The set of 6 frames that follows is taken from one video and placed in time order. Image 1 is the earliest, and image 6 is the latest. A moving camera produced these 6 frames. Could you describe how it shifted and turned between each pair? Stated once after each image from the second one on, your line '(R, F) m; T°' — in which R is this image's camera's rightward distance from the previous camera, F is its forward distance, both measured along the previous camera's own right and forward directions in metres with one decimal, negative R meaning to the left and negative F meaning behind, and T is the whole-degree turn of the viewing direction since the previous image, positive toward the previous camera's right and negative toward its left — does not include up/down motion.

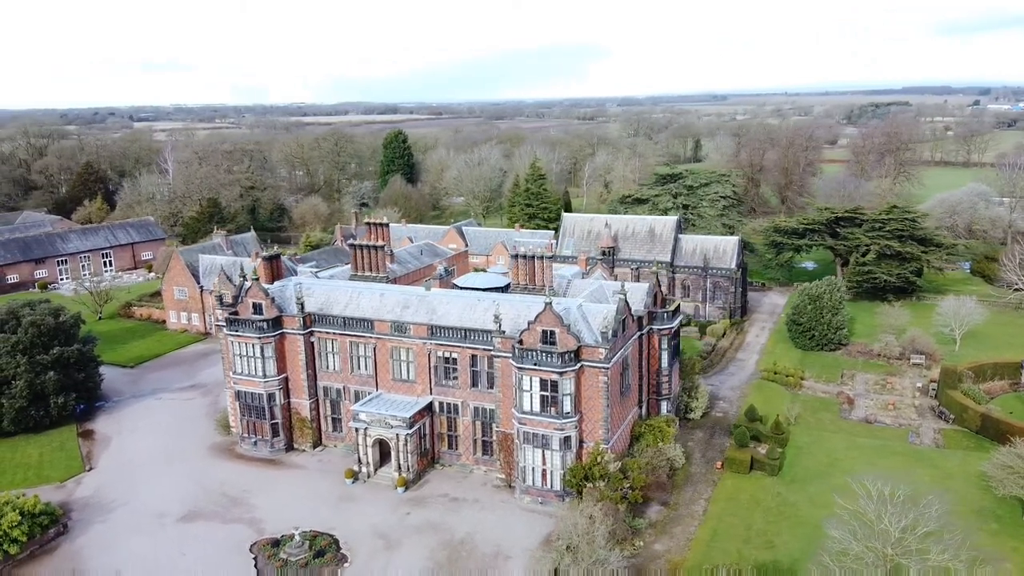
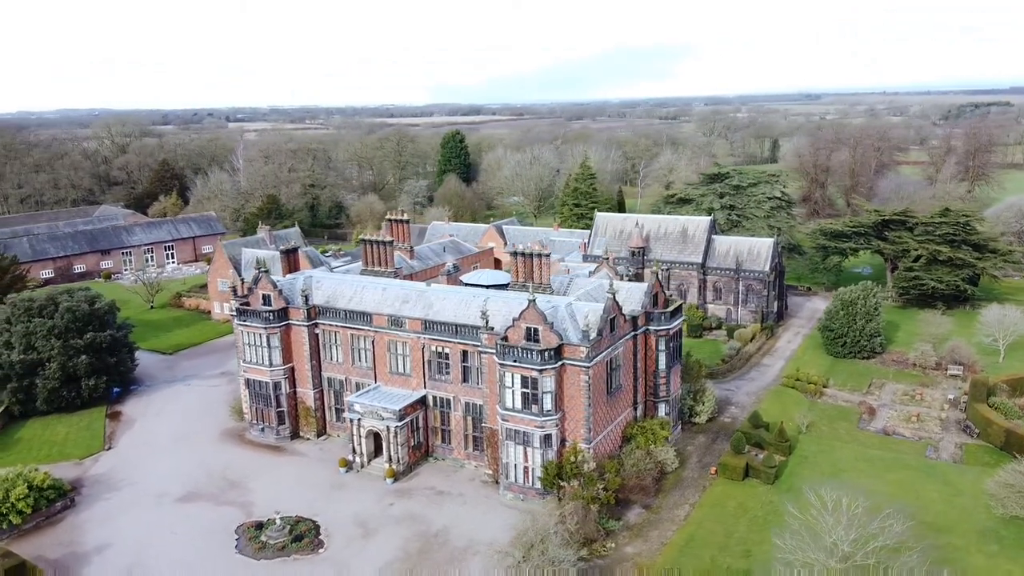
(+4.0, +0.1) m; -6°
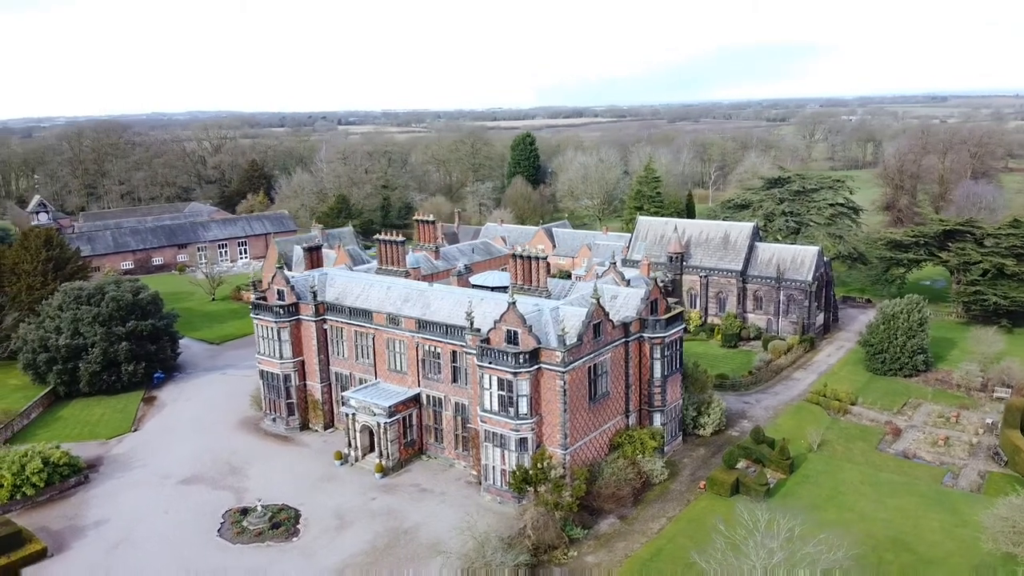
(+5.0, +0.3) m; -8°
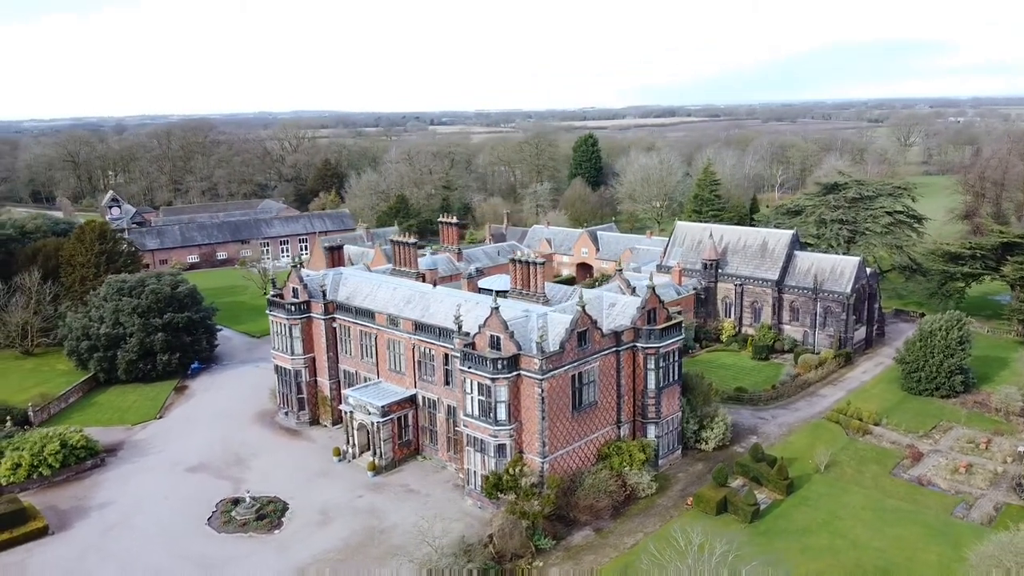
(+4.3, +0.4) m; -7°
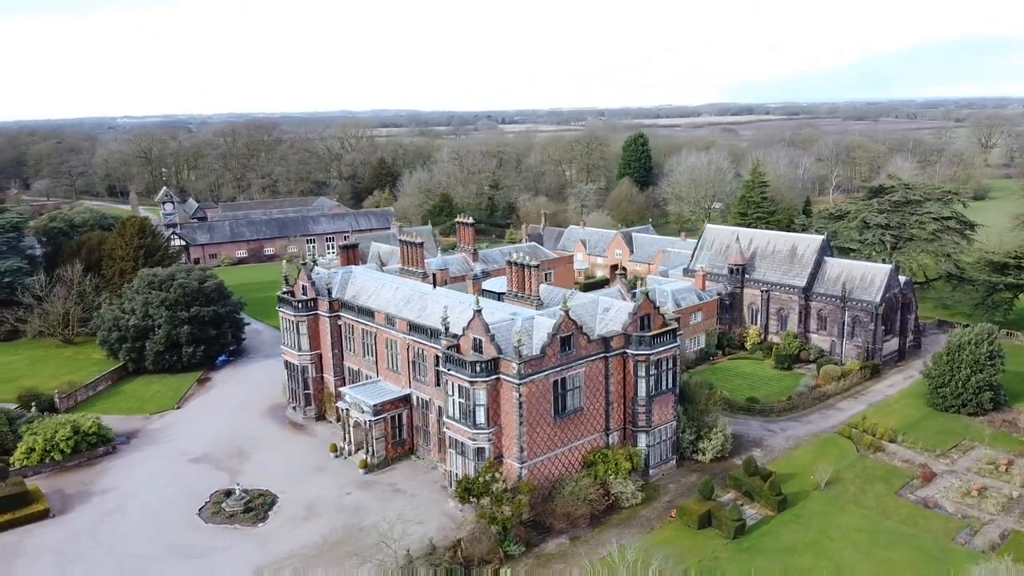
(+3.6, +0.4) m; -5°
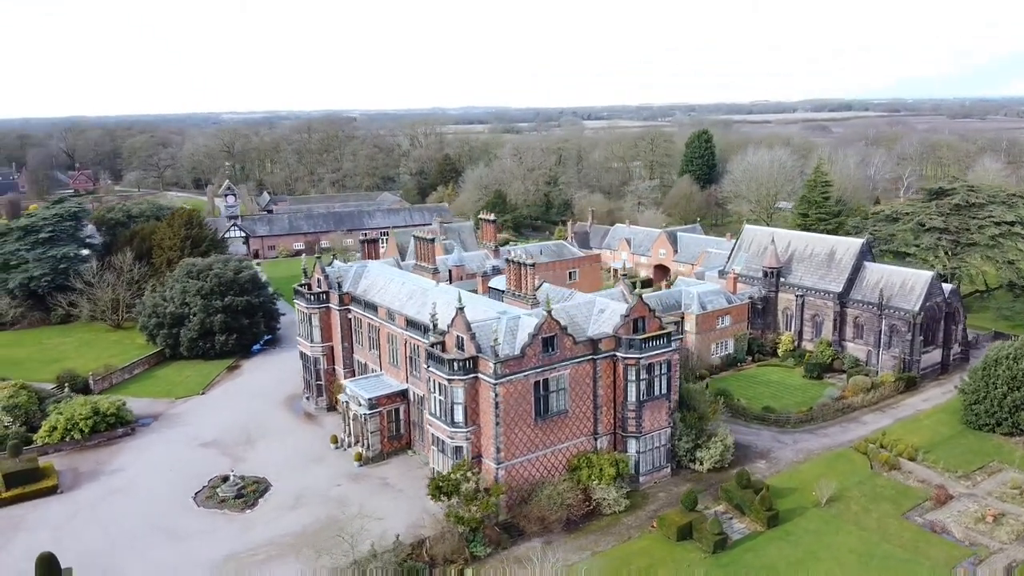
(+4.1, +0.7) m; -6°
